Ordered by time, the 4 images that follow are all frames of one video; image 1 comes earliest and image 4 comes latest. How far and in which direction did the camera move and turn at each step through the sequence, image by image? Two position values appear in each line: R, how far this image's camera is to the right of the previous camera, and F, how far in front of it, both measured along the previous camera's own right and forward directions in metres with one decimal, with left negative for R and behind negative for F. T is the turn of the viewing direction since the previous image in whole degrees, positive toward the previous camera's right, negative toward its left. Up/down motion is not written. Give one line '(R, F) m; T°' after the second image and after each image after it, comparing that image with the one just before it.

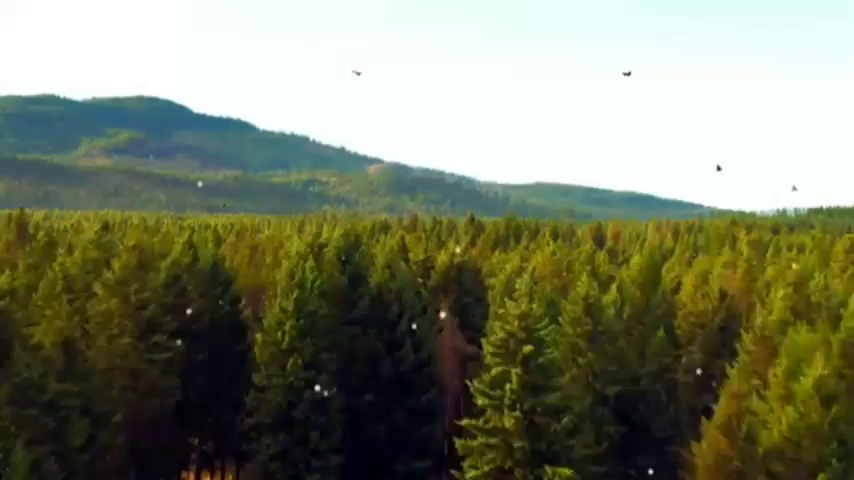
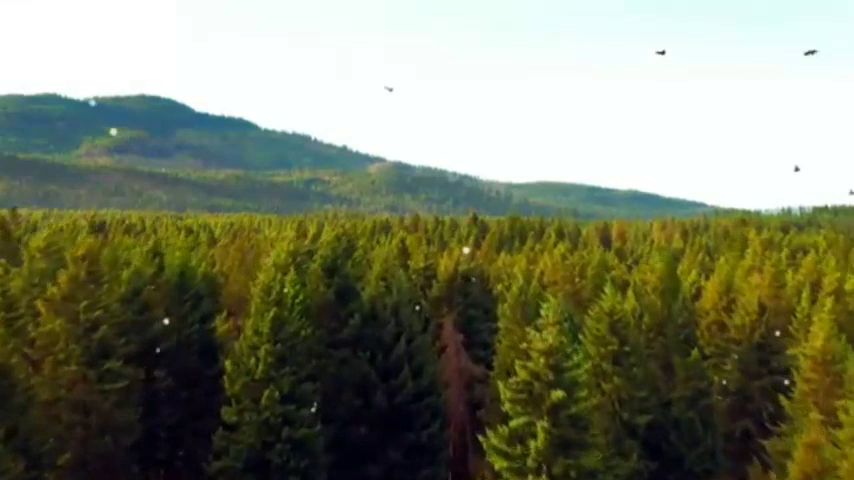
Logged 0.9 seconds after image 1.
(0.0, +8.5) m; 0°
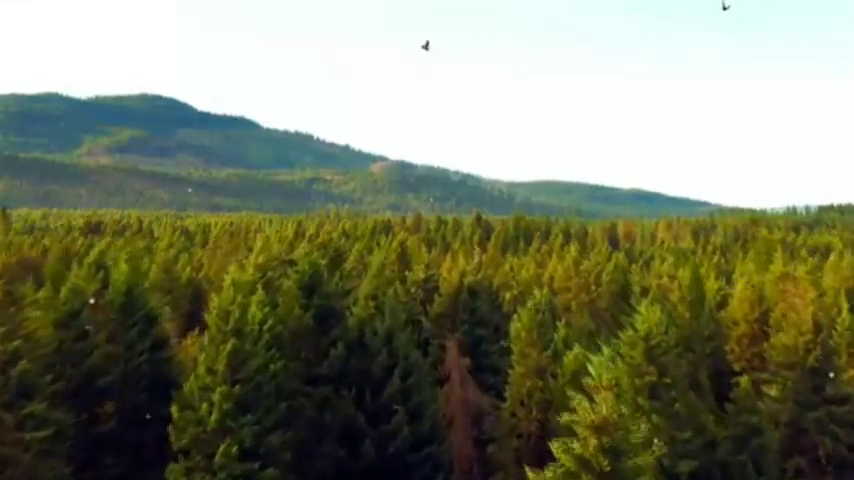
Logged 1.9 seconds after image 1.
(+0.1, +9.4) m; 0°
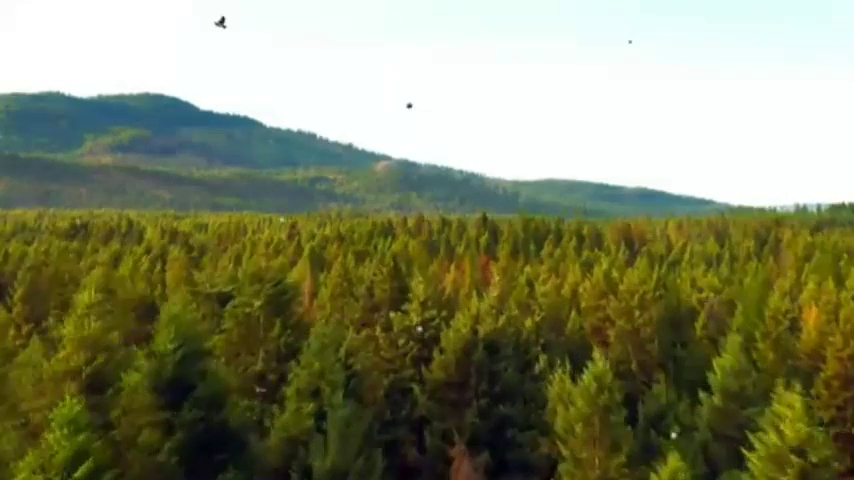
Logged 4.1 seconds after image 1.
(+0.2, +20.5) m; 0°
